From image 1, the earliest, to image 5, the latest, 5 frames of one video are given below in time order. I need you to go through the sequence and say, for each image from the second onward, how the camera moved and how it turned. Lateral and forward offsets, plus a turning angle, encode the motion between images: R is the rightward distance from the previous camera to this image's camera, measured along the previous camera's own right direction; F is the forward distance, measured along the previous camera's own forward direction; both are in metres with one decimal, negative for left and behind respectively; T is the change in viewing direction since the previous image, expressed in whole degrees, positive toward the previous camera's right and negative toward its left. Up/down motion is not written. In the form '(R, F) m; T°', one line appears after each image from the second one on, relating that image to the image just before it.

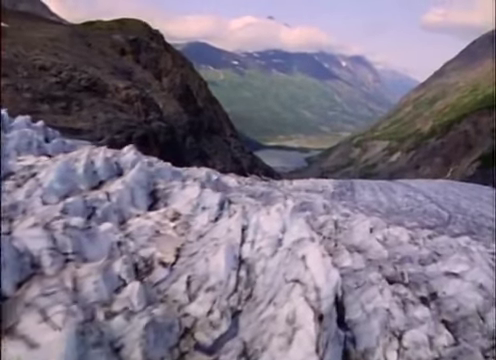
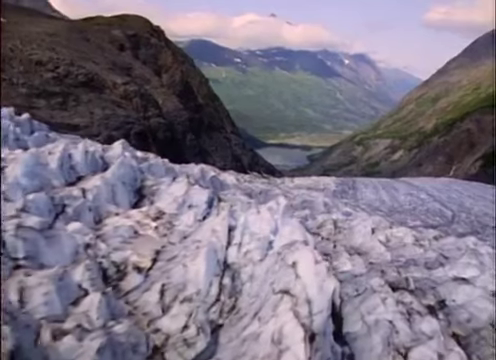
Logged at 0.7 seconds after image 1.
(+0.1, +0.6) m; 0°
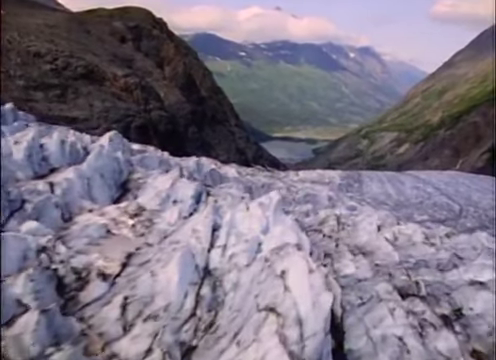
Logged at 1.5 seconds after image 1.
(+0.1, +0.7) m; 0°
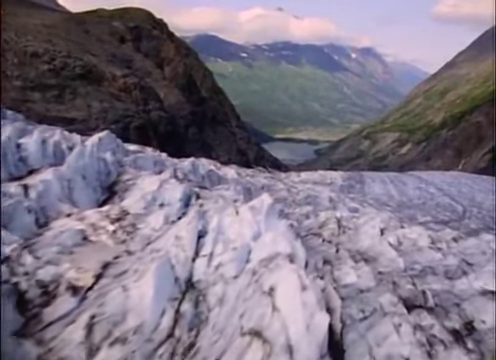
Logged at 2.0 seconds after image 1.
(+0.1, +0.4) m; 0°
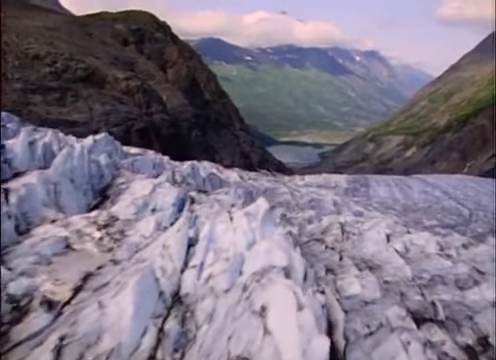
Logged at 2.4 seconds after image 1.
(+0.1, +0.3) m; 0°
